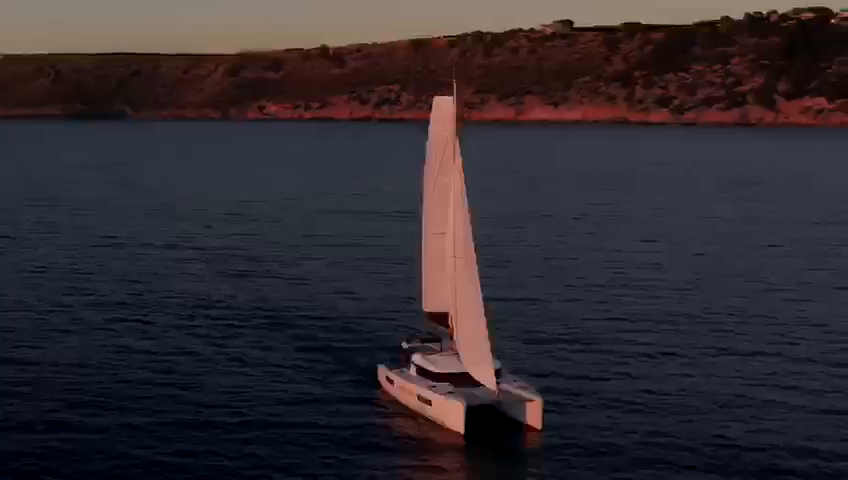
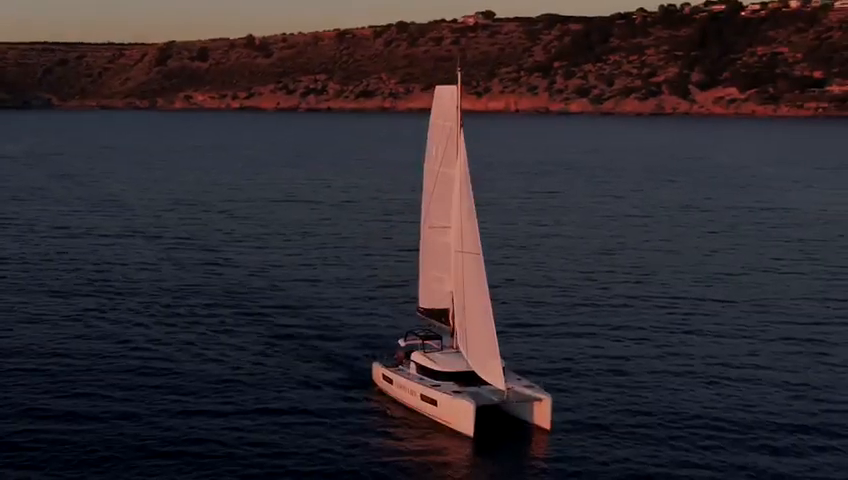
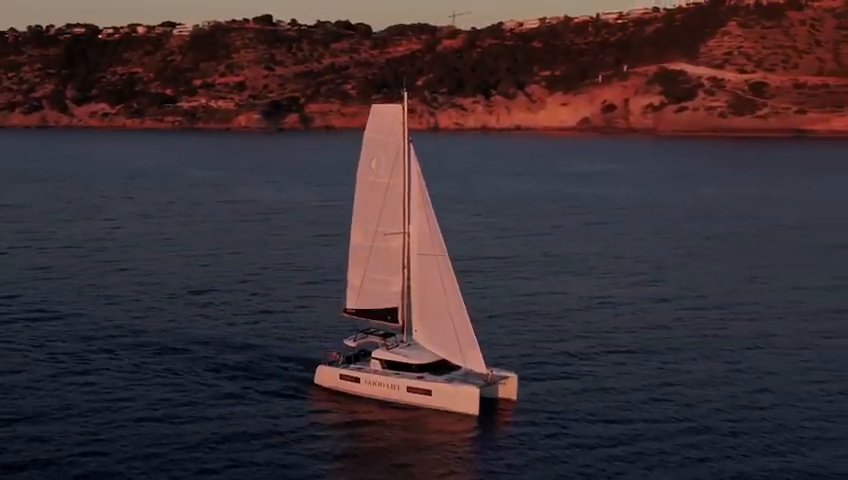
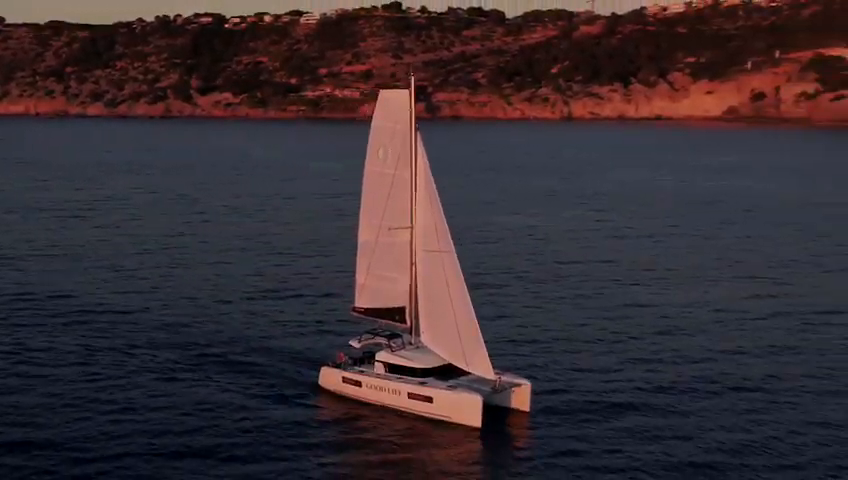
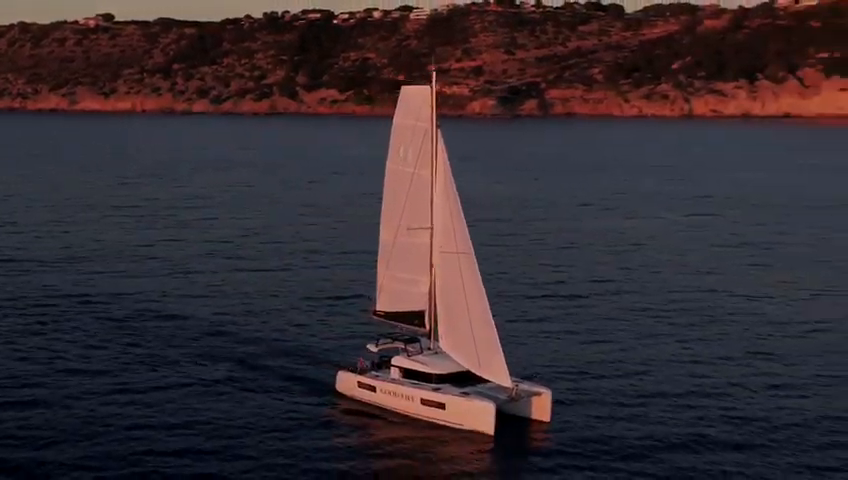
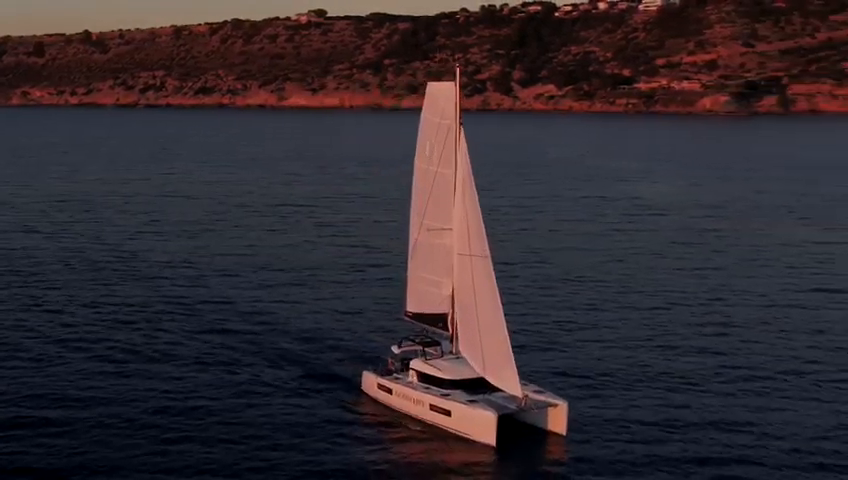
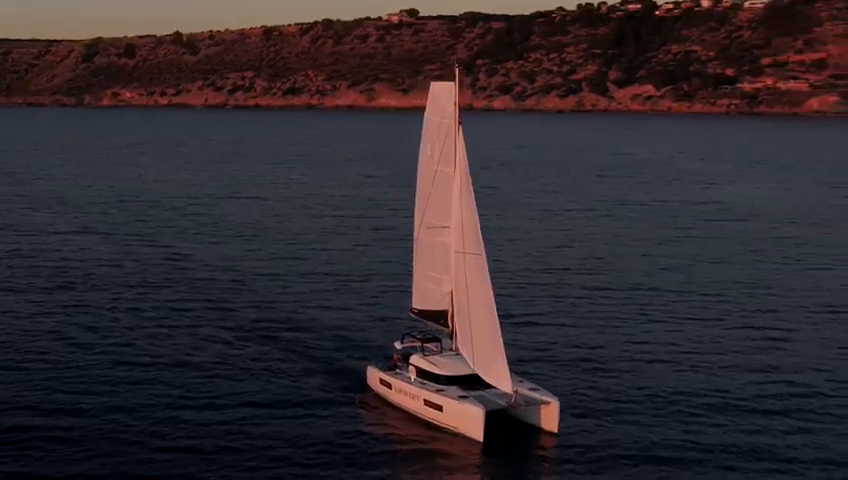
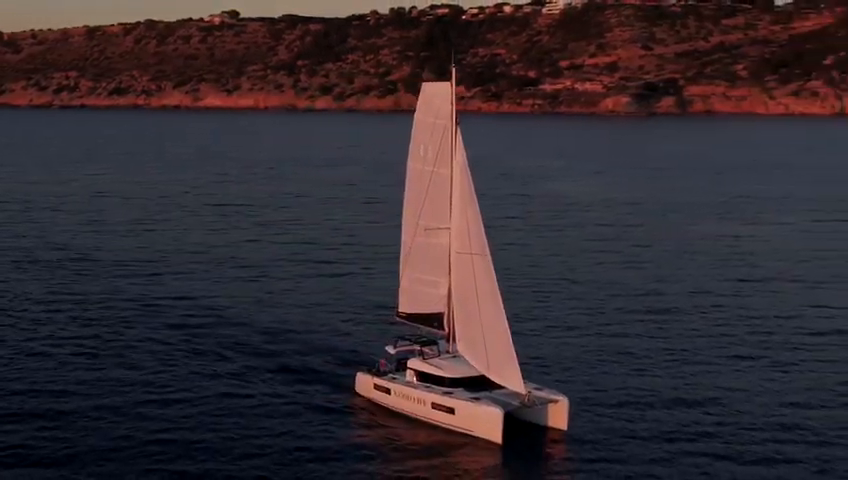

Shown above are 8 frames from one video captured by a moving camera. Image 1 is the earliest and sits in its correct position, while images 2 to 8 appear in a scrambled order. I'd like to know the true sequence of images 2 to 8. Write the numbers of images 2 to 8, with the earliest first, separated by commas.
2, 7, 6, 8, 5, 4, 3
